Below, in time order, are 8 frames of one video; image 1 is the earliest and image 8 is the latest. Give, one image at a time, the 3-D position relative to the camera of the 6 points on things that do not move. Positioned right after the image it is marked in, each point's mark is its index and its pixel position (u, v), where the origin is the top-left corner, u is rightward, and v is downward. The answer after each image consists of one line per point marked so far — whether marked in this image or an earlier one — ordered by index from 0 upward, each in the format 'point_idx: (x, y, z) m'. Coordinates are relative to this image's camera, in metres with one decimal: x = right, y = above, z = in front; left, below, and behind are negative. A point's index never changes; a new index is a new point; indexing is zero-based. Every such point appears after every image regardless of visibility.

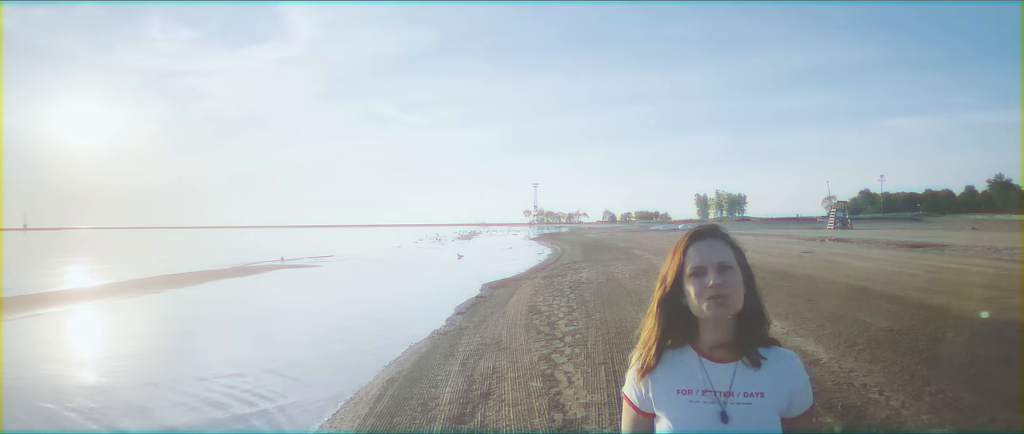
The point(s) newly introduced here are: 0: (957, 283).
0: (+7.9, -1.2, +10.1) m
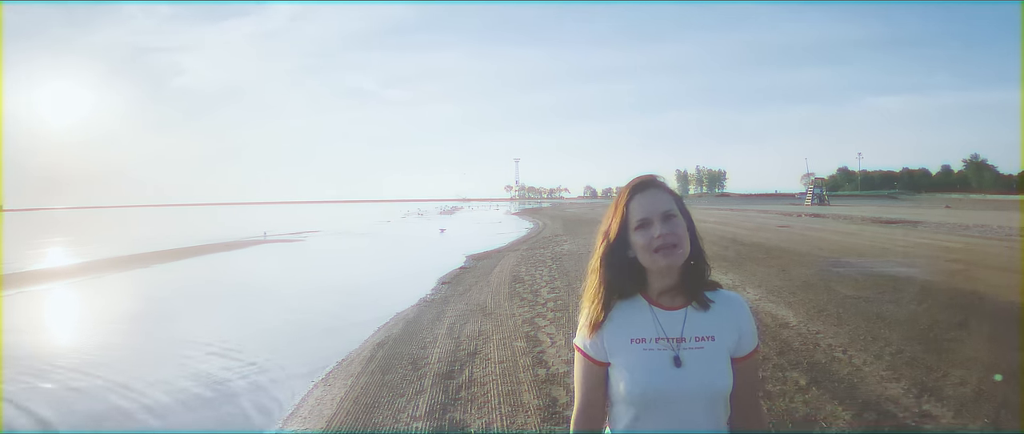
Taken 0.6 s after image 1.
0: (+7.6, -0.8, +10.5) m
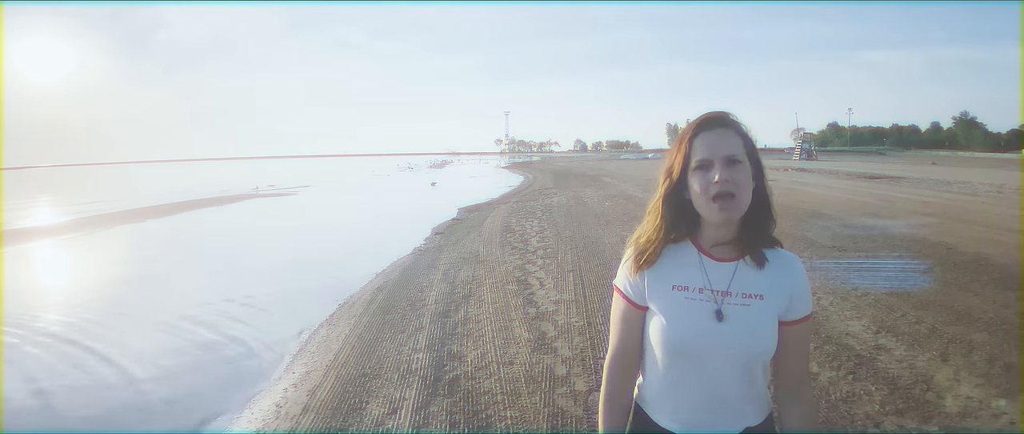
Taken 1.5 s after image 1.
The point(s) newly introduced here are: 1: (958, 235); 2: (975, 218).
0: (+7.4, +0.1, +10.9) m
1: (+6.4, -0.3, +8.2) m
2: (+7.9, 0.0, +9.8) m
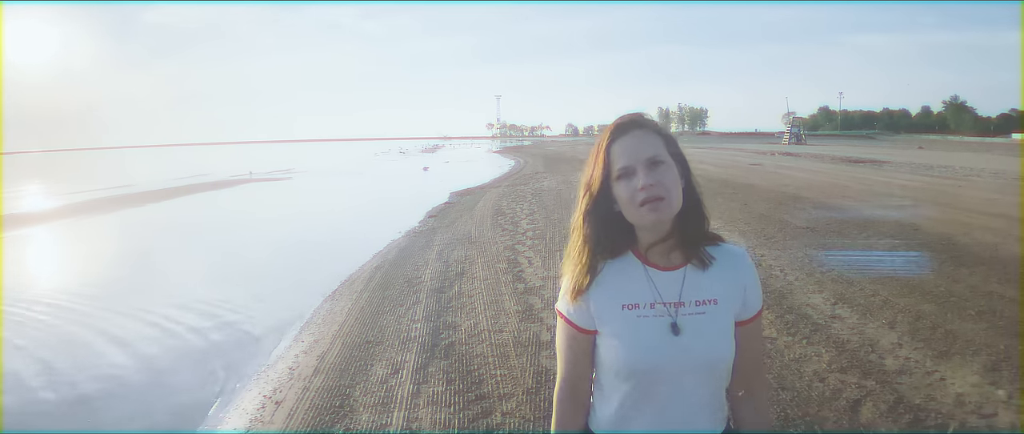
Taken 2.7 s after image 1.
0: (+7.3, +0.4, +11.3) m
1: (+6.2, 0.0, +8.6) m
2: (+7.7, +0.3, +10.2) m
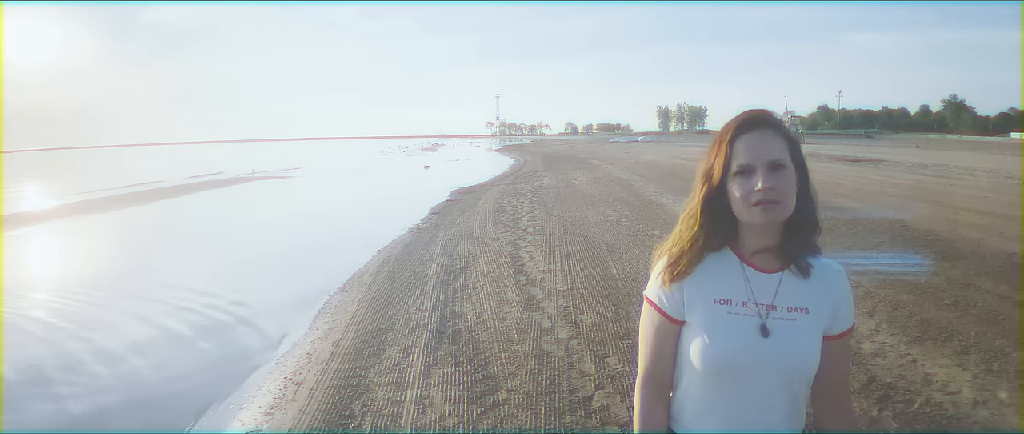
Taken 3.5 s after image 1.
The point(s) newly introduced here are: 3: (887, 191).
0: (+7.3, +0.5, +11.5) m
1: (+6.2, 0.0, +8.8) m
2: (+7.7, +0.3, +10.4) m
3: (+7.7, +0.6, +11.9) m
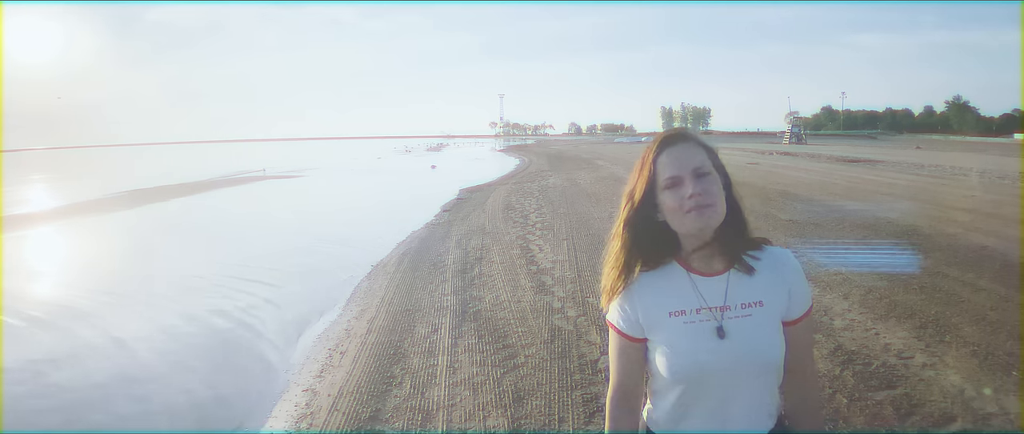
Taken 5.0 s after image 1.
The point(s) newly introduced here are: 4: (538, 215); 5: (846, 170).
0: (+7.4, +0.5, +11.9) m
1: (+6.4, +0.1, +9.2) m
2: (+7.9, +0.4, +10.8) m
3: (+7.9, +0.6, +12.3) m
4: (+0.5, 0.0, +11.9) m
5: (+10.6, +1.5, +18.2) m
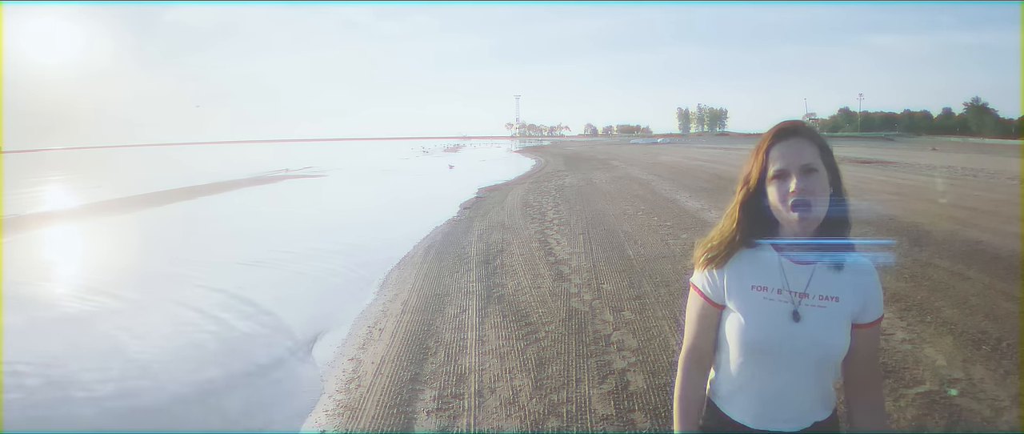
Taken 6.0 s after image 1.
0: (+7.8, +0.5, +12.0) m
1: (+6.7, +0.1, +9.4) m
2: (+8.2, +0.4, +10.9) m
3: (+8.3, +0.6, +12.4) m
4: (+0.9, +0.1, +12.3) m
5: (+11.1, +1.4, +18.2) m
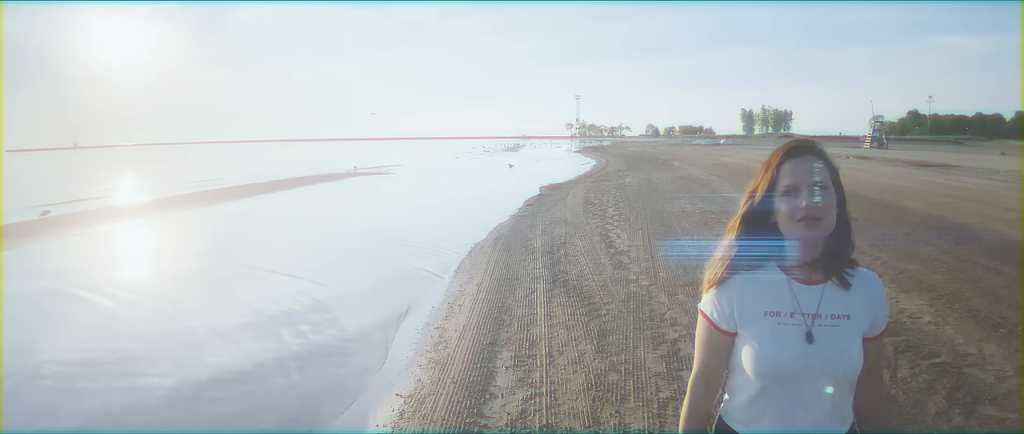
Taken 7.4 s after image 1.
0: (+9.1, +0.4, +11.7) m
1: (+7.7, 0.0, +9.2) m
2: (+9.4, +0.2, +10.6) m
3: (+9.6, +0.5, +12.0) m
4: (+2.2, +0.1, +12.6) m
5: (+13.0, +1.3, +17.5) m
